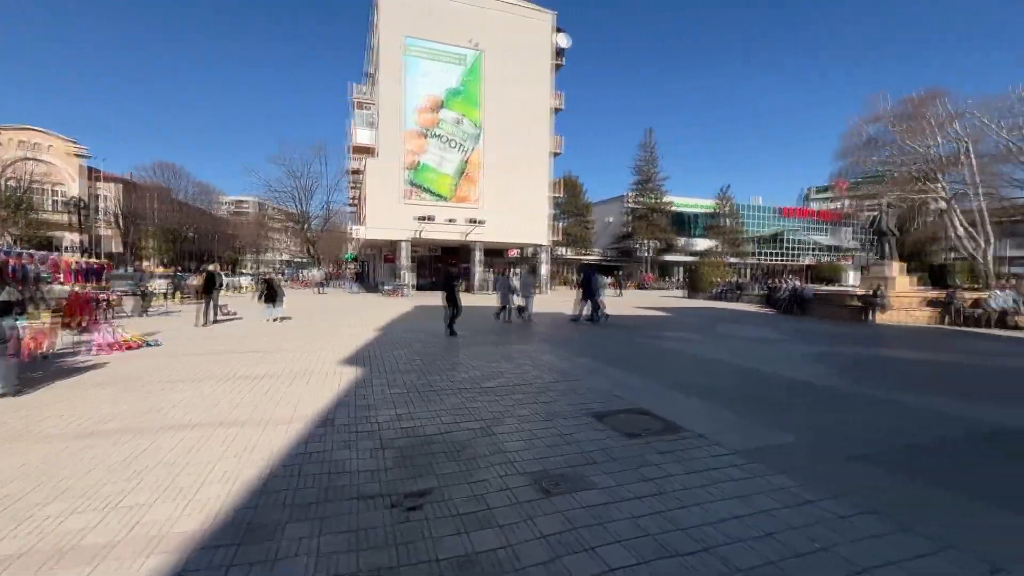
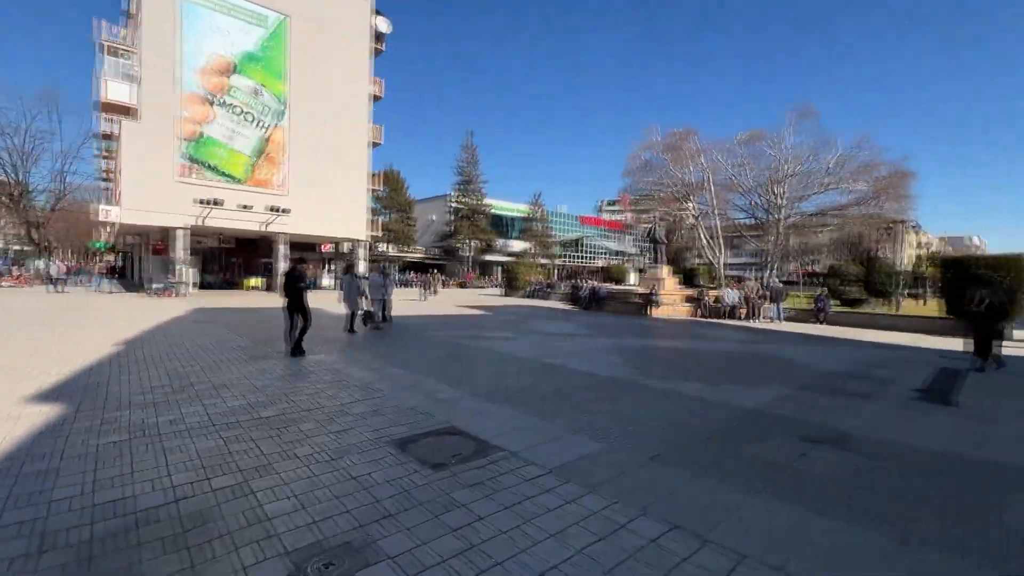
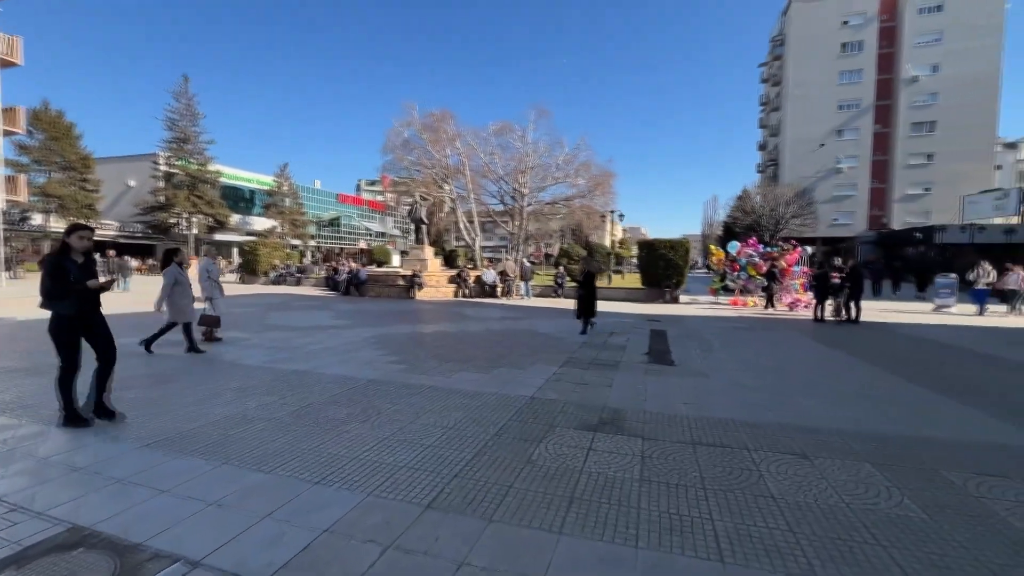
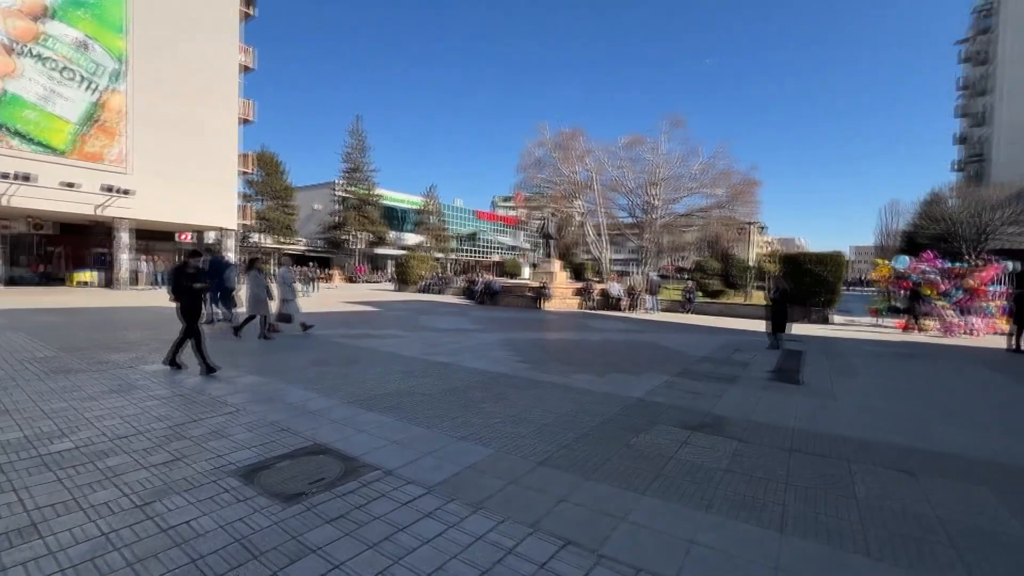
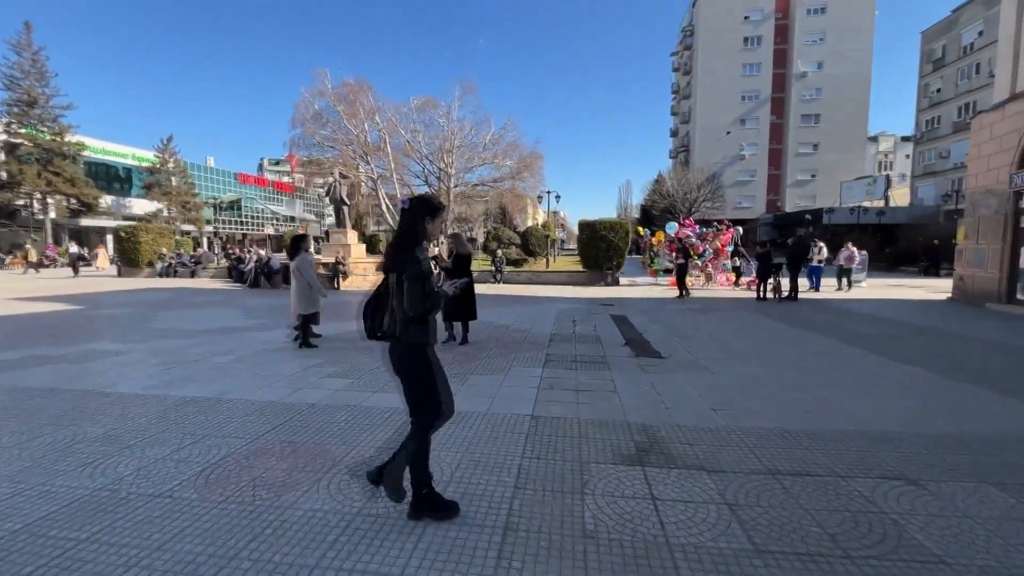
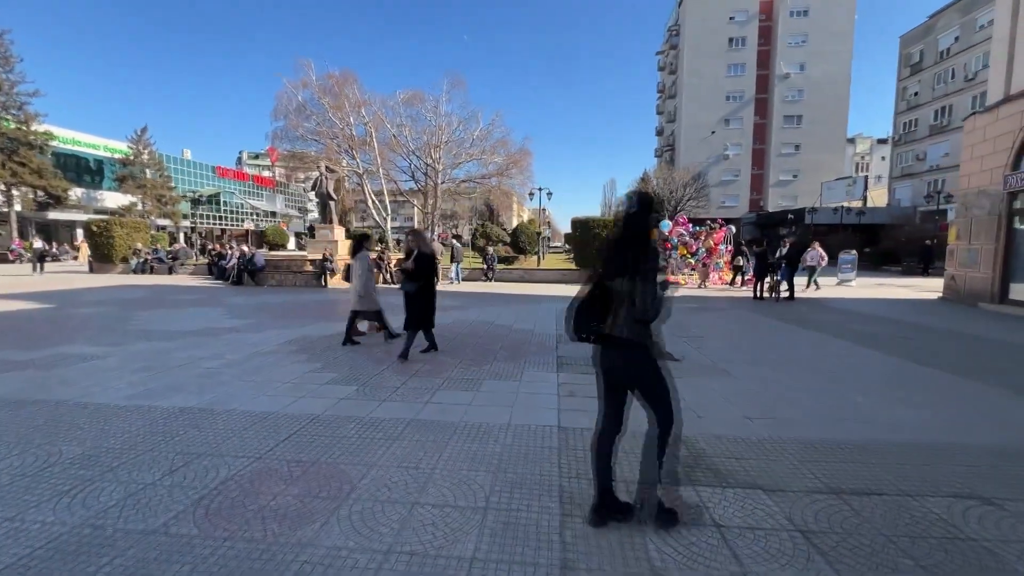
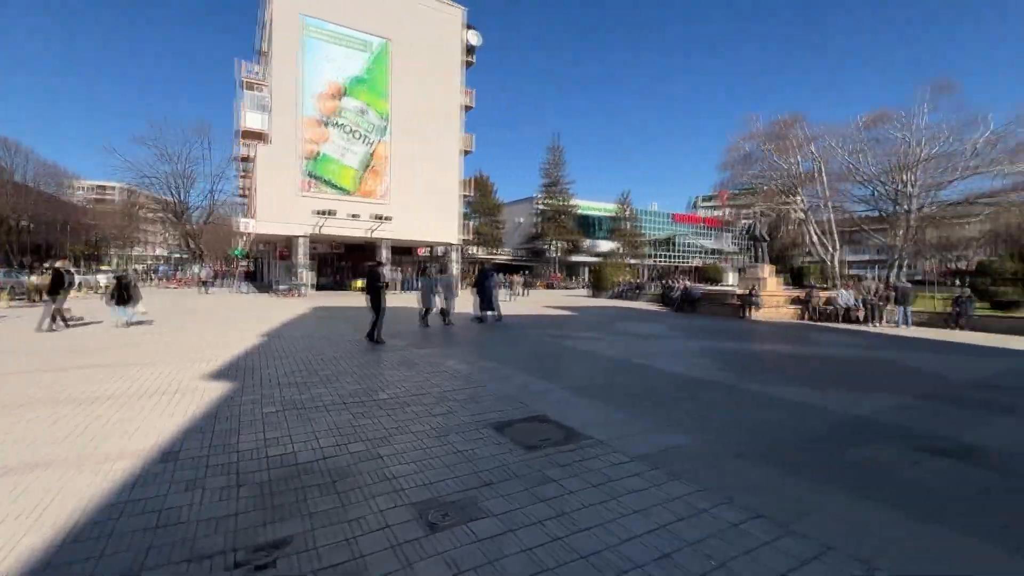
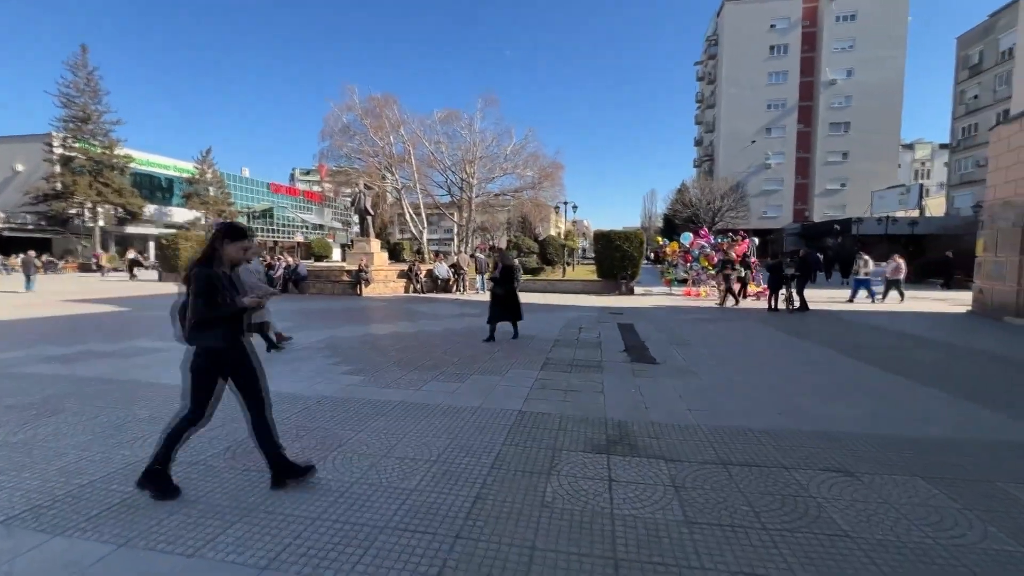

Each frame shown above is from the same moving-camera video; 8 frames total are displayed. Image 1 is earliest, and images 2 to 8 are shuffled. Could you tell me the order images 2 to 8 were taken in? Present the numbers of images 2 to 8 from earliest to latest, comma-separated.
7, 2, 4, 3, 8, 5, 6
